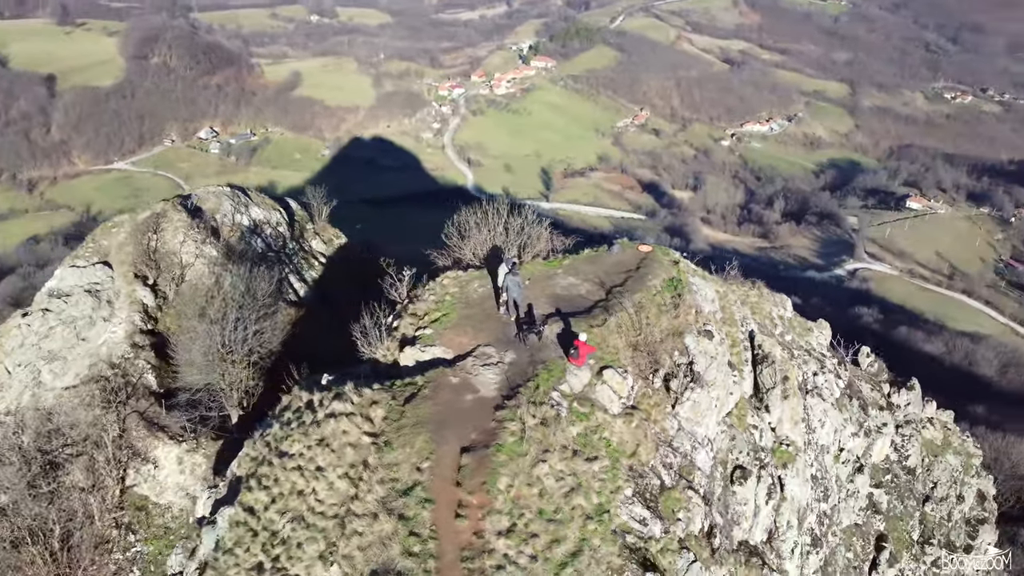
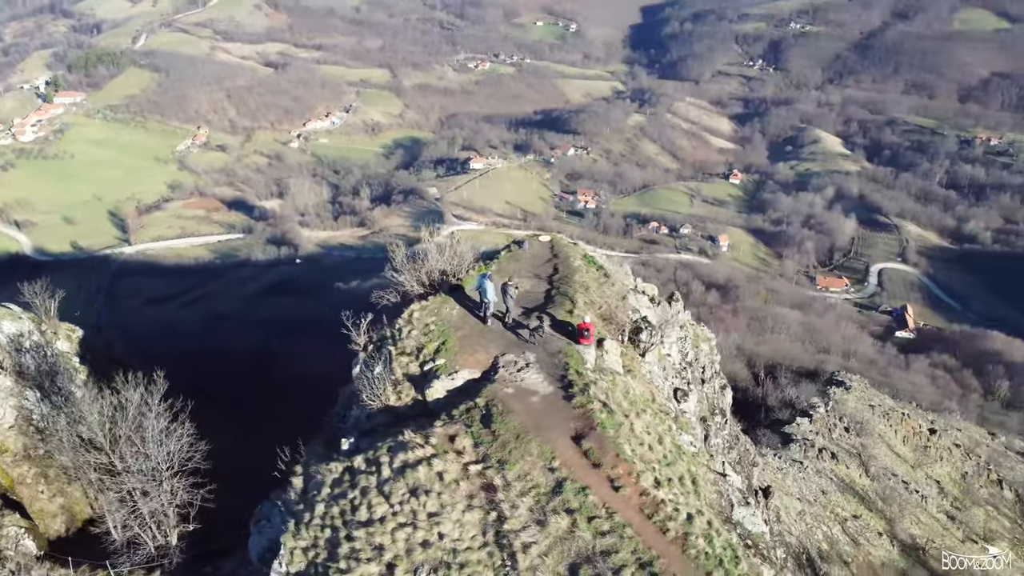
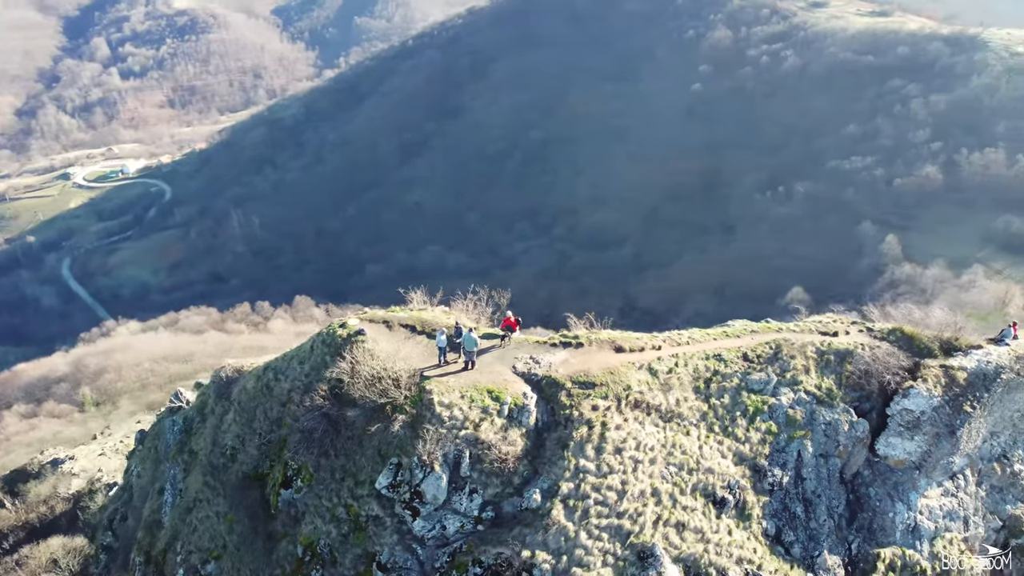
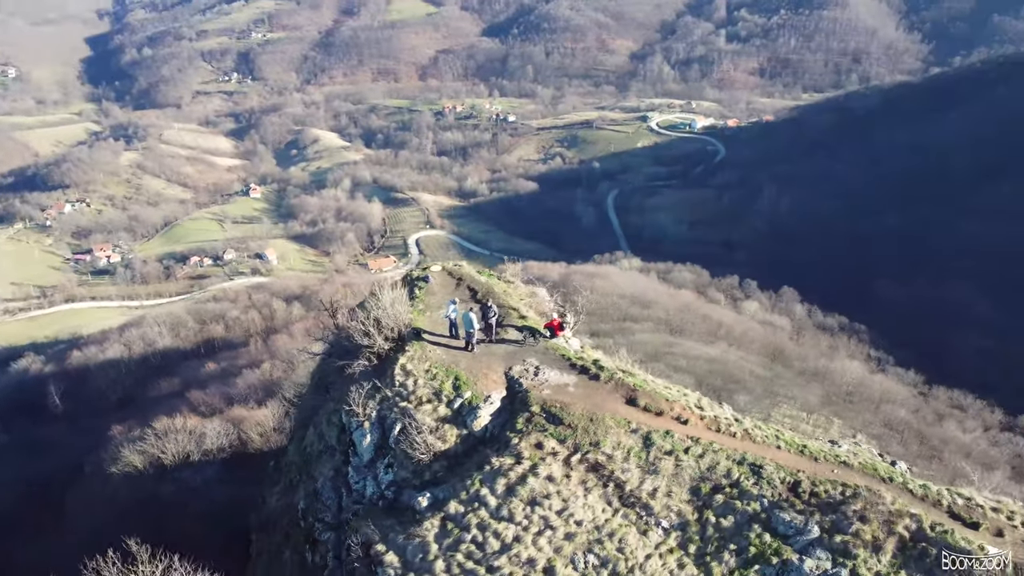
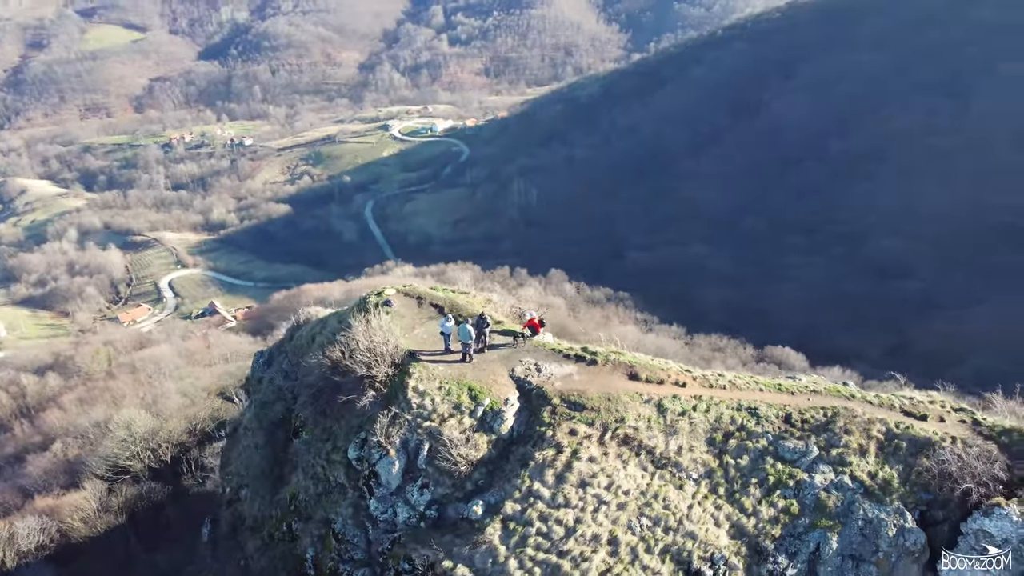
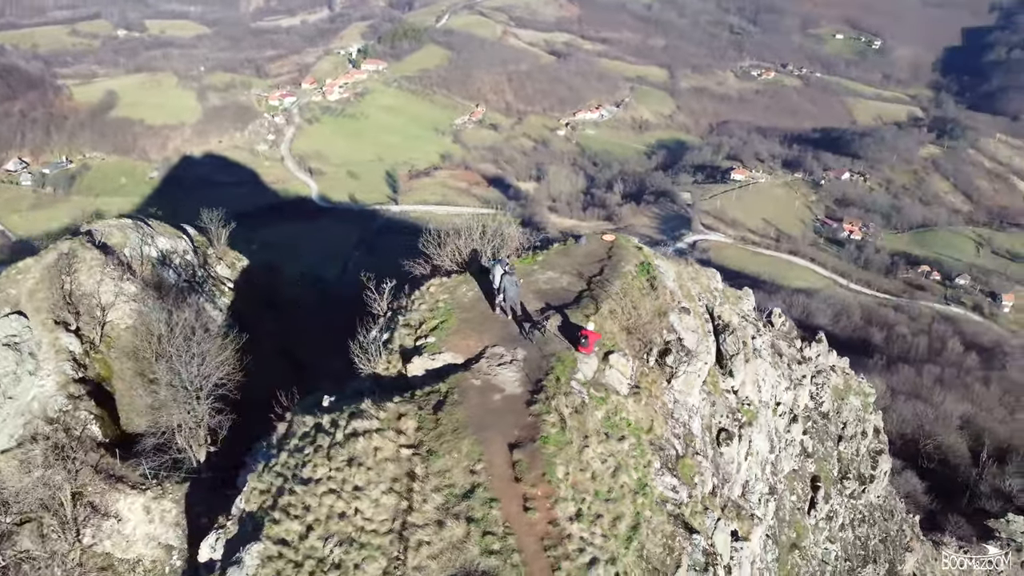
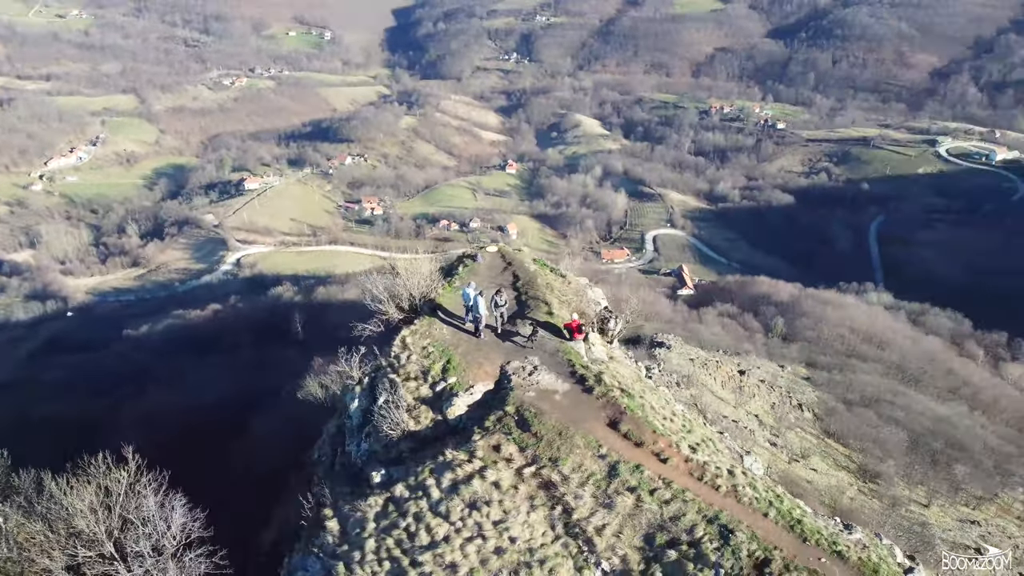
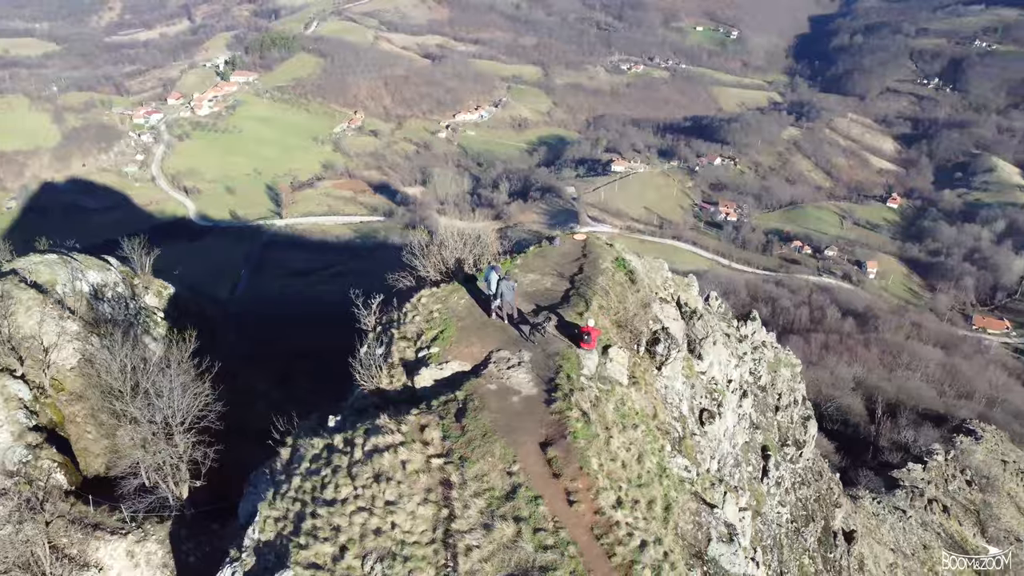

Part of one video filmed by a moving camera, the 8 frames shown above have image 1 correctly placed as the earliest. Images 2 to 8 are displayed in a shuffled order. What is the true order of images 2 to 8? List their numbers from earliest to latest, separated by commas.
6, 8, 2, 7, 4, 5, 3
